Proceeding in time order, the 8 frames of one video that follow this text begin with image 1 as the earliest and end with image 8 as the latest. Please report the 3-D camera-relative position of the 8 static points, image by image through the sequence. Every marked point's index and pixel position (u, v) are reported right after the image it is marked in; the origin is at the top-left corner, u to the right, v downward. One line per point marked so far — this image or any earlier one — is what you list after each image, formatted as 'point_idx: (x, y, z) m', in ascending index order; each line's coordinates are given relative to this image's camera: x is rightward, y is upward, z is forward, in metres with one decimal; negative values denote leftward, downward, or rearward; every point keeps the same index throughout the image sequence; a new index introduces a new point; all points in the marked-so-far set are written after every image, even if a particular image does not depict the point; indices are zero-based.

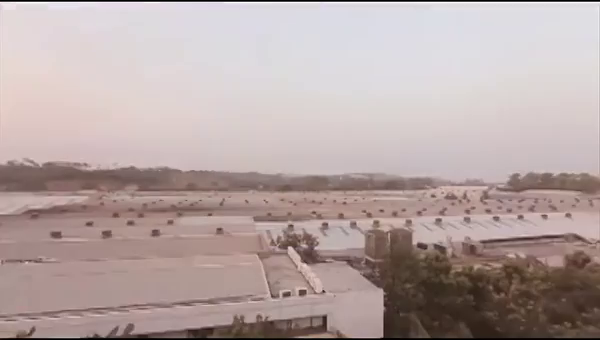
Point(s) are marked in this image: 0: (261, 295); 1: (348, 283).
0: (-1.1, -3.5, +8.2) m
1: (+1.6, -3.9, +10.0) m
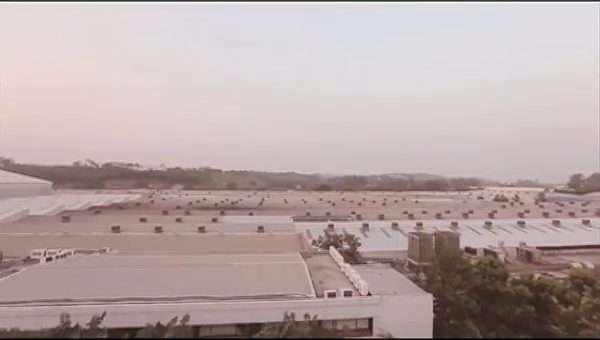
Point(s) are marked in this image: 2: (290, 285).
0: (+0.2, -3.5, +8.2) m
1: (+3.1, -3.9, +9.7) m
2: (-0.3, -3.4, +8.7) m
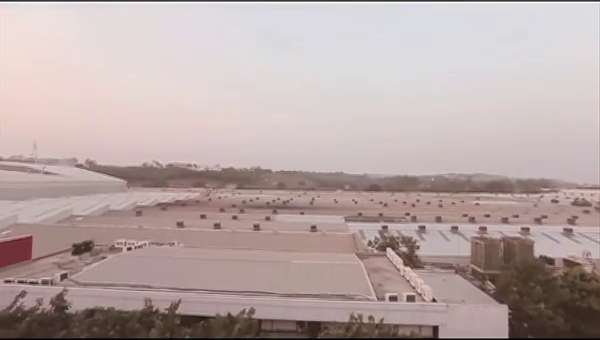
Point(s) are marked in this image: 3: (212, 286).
0: (+1.8, -3.5, +8.0) m
1: (+5.0, -3.8, +9.0) m
2: (+1.4, -3.4, +8.6) m
3: (-2.4, -3.2, +8.0) m
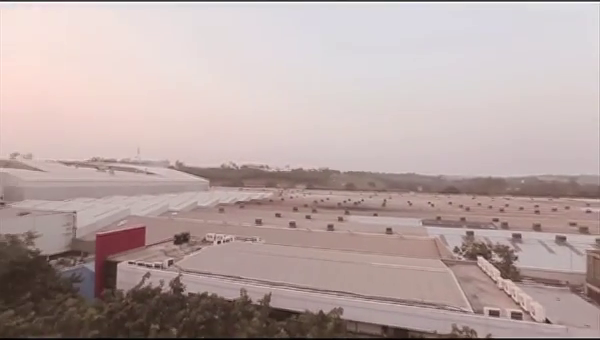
0: (+4.1, -3.4, +7.3) m
1: (+7.3, -3.8, +7.5) m
2: (+3.8, -3.4, +7.9) m
3: (-0.1, -3.2, +8.2) m
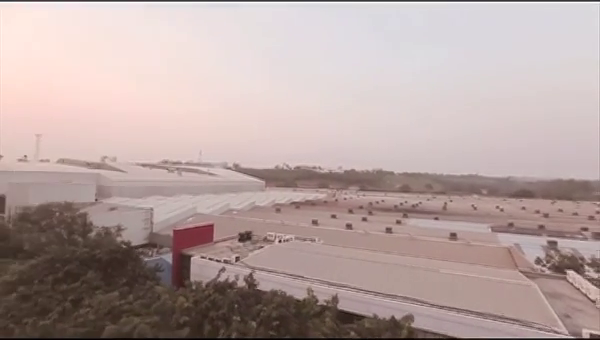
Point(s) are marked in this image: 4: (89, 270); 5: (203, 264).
0: (+5.6, -3.5, +6.4) m
1: (+8.9, -3.9, +6.1) m
2: (+5.5, -3.4, +7.1) m
3: (+1.7, -3.2, +8.1) m
4: (-6.2, -3.0, +8.6) m
5: (-3.4, -3.3, +10.0) m
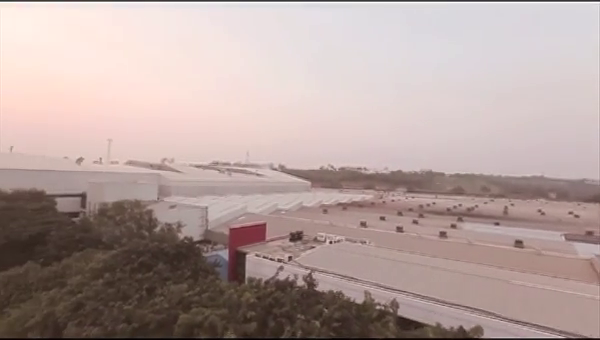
0: (+6.8, -3.5, +5.5) m
1: (+10.0, -3.9, +4.7) m
2: (+6.8, -3.4, +6.2) m
3: (+3.2, -3.2, +7.7) m
4: (-4.6, -3.0, +9.4) m
5: (-1.5, -3.3, +10.4) m
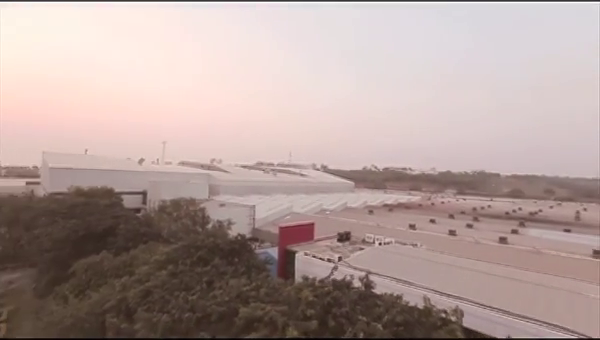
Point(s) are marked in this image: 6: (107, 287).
0: (+7.8, -3.5, +4.4) m
1: (+10.8, -3.8, +3.1) m
2: (+7.9, -3.4, +5.1) m
3: (+4.5, -3.2, +7.1) m
4: (-2.9, -3.0, +9.9) m
5: (+0.3, -3.3, +10.5) m
6: (-7.2, -4.3, +10.8) m
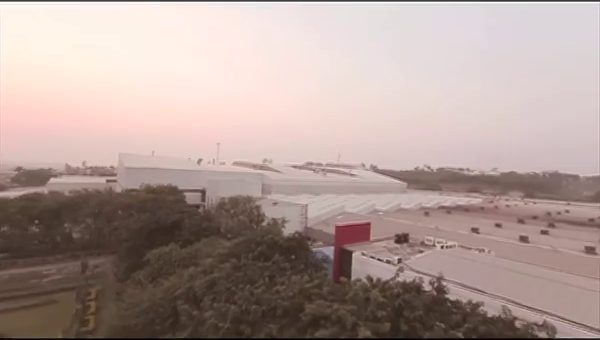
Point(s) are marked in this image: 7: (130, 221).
0: (+8.8, -3.4, +3.0) m
1: (+11.5, -3.8, +1.3) m
2: (+8.9, -3.4, +3.7) m
3: (+6.0, -3.2, +6.2) m
4: (-0.9, -2.9, +10.2) m
5: (+2.3, -3.2, +10.2) m
6: (-5.0, -4.3, +11.7) m
7: (-9.9, -3.0, +17.0) m
